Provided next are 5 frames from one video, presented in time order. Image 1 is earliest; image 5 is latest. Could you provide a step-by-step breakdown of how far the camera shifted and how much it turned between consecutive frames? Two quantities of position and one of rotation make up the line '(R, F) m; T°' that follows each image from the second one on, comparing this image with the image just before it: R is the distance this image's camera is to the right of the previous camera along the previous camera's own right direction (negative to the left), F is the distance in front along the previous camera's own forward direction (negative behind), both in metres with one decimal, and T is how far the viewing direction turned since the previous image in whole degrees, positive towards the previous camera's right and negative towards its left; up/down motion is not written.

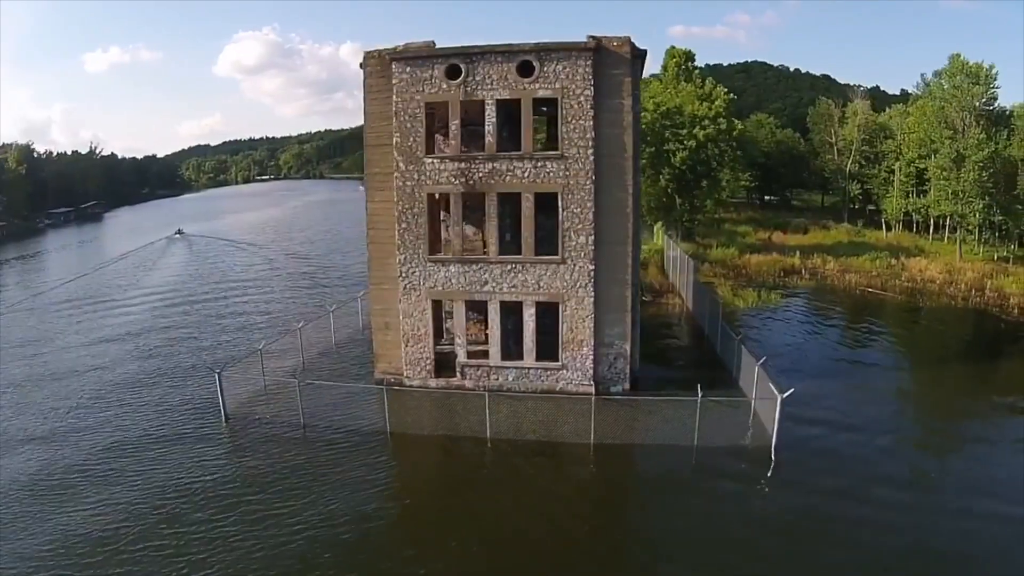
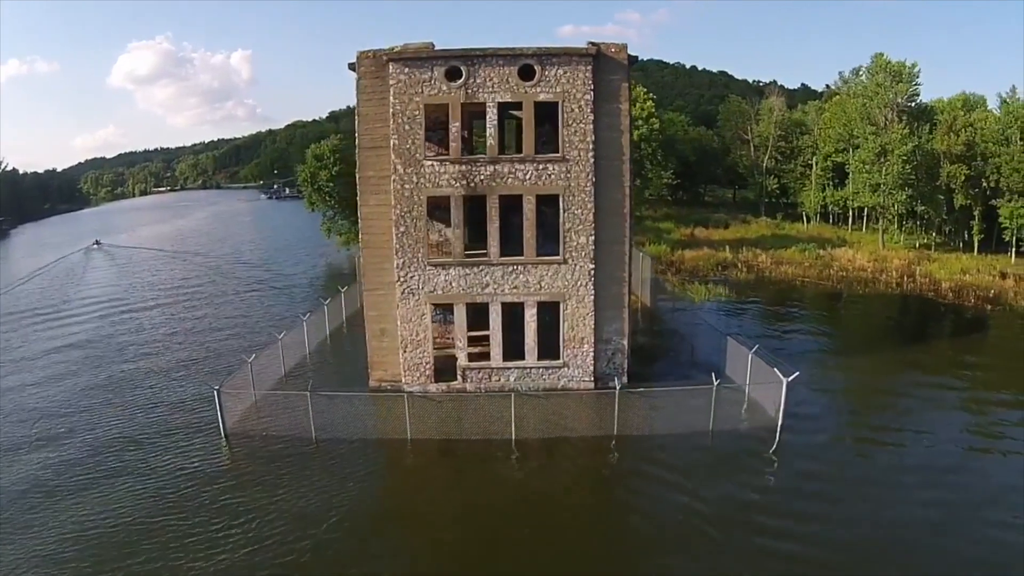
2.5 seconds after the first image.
(-2.3, 0.0) m; +5°
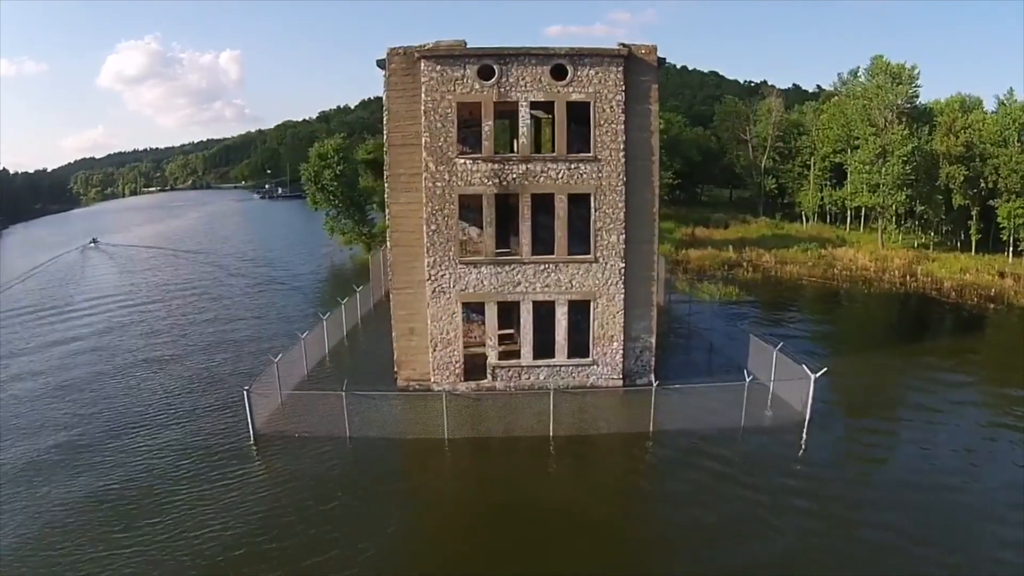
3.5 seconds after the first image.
(-1.3, -0.1) m; 0°
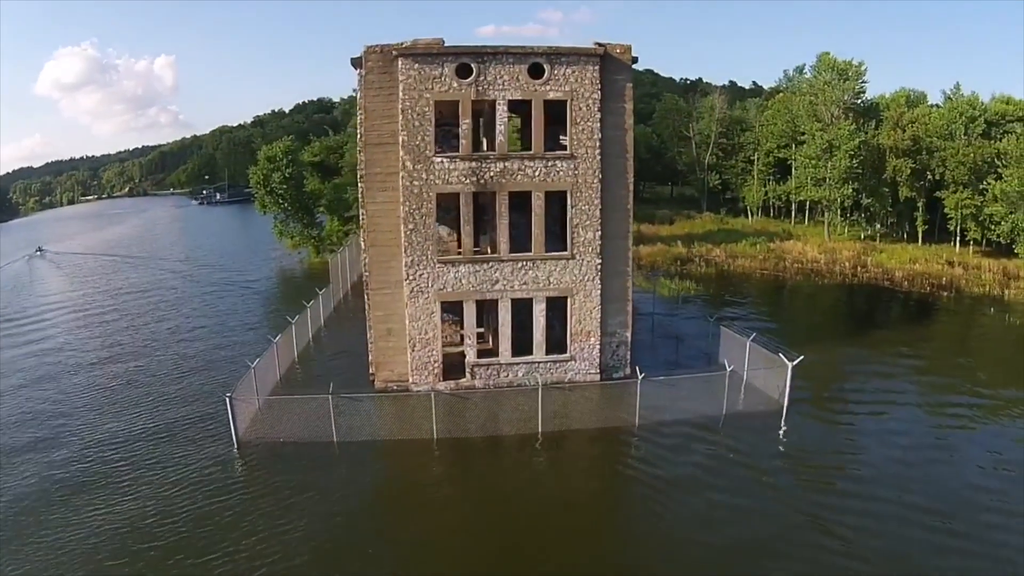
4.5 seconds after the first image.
(-0.8, -0.1) m; +4°
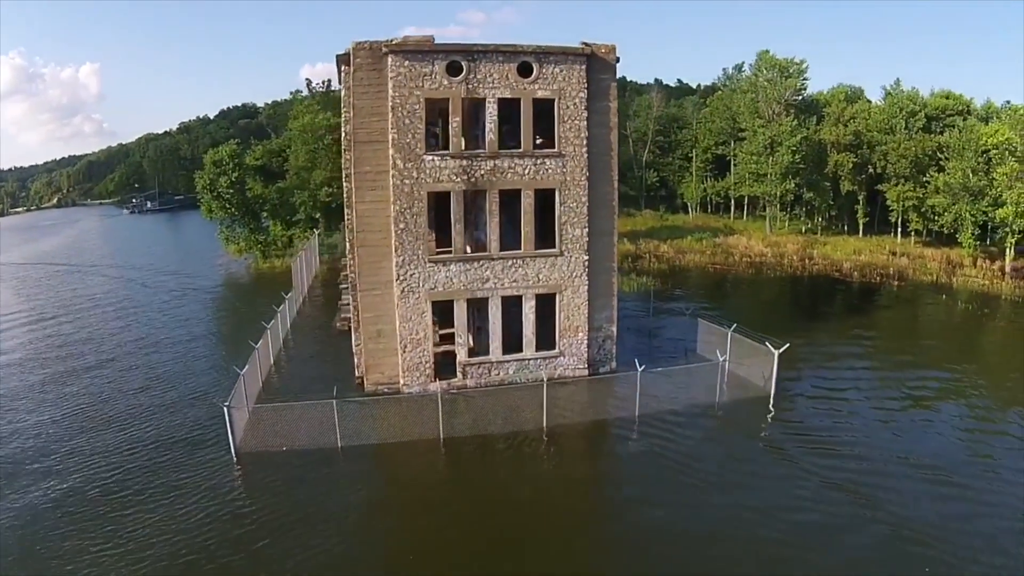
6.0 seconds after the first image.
(-1.5, -0.1) m; +4°
